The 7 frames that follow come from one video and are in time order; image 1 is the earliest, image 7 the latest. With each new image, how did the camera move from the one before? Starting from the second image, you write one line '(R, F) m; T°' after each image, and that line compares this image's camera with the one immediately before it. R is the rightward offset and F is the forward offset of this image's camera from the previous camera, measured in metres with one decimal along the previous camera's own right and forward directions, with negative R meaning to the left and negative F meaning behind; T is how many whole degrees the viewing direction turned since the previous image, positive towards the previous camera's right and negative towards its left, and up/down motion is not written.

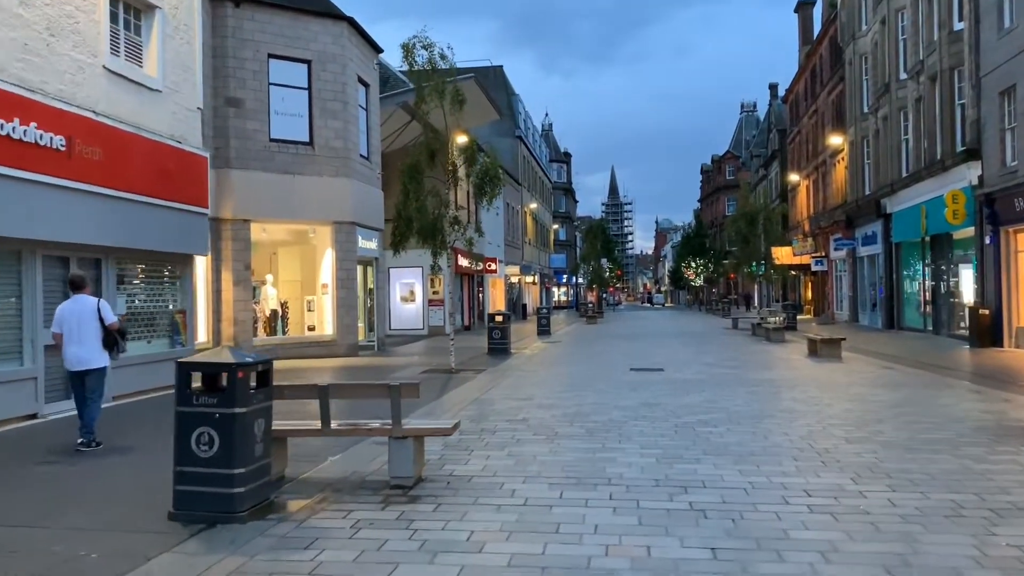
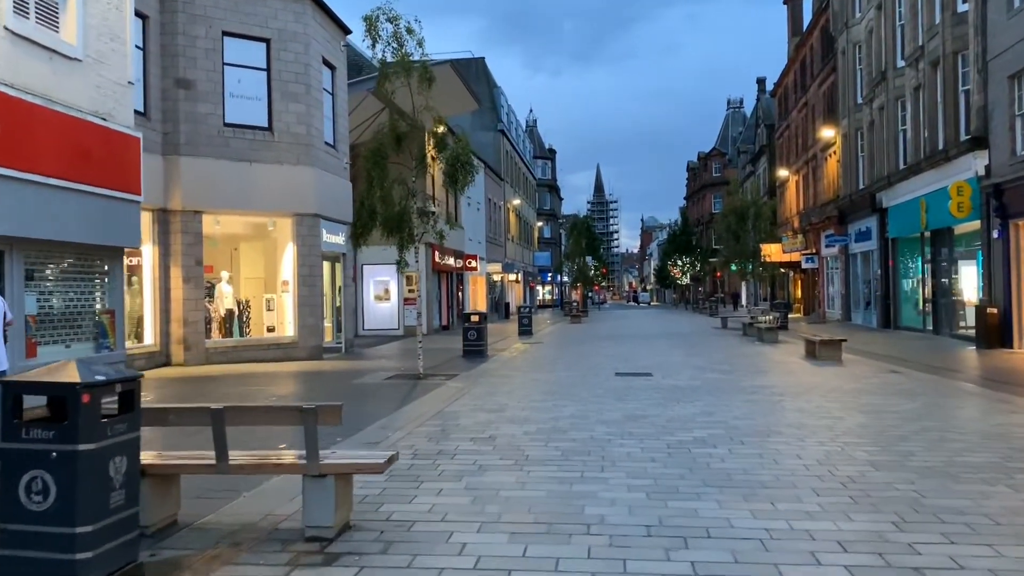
(+0.2, +1.5) m; +1°
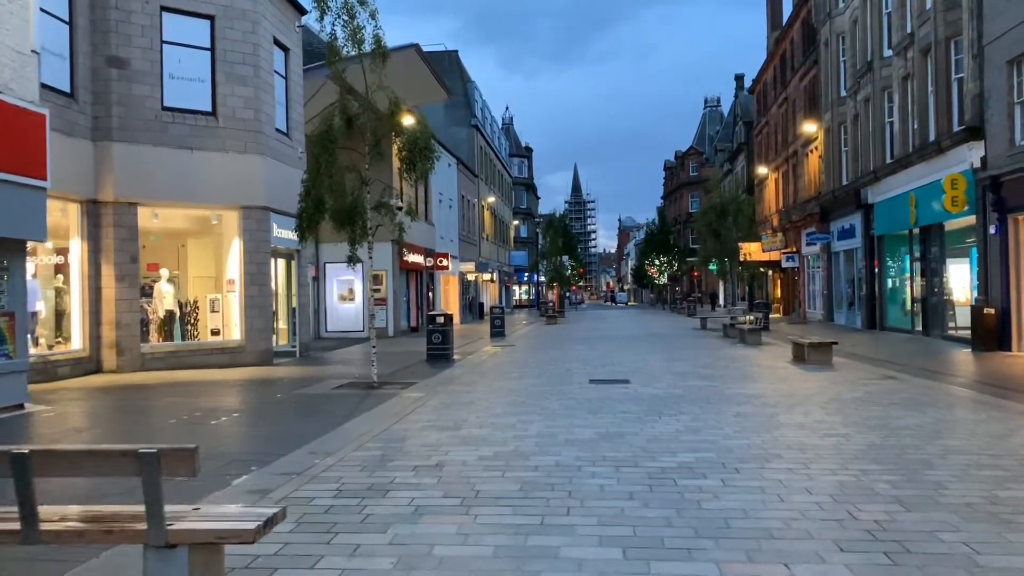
(+0.2, +1.4) m; +1°
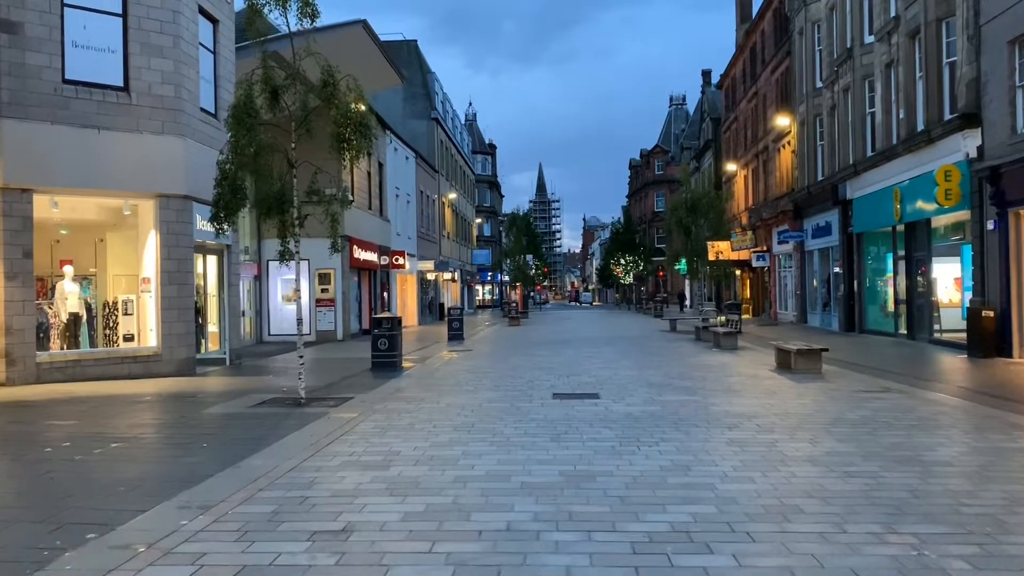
(+0.2, +1.9) m; +2°
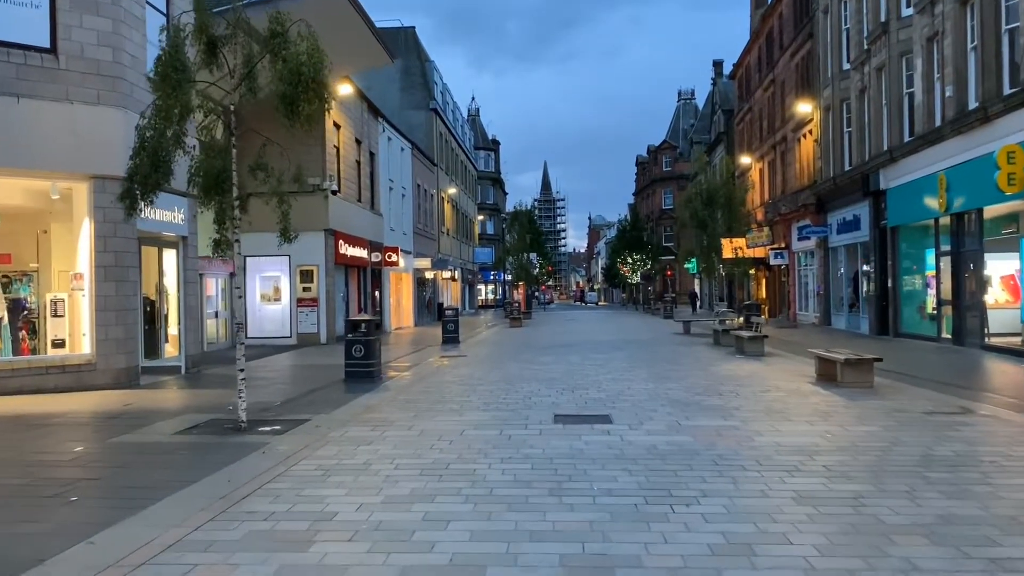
(+0.1, +2.3) m; 0°
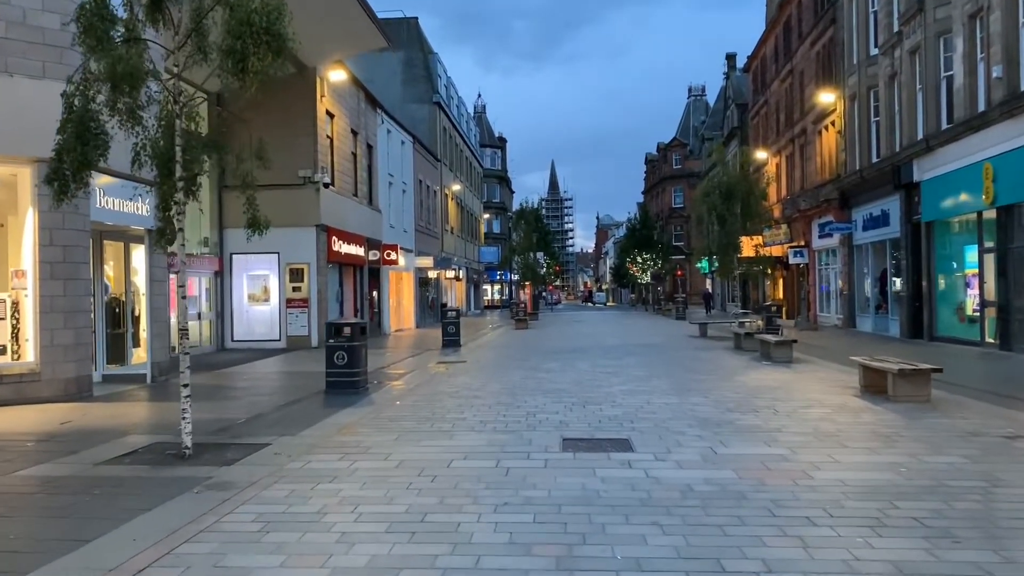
(+0.1, +1.7) m; -1°
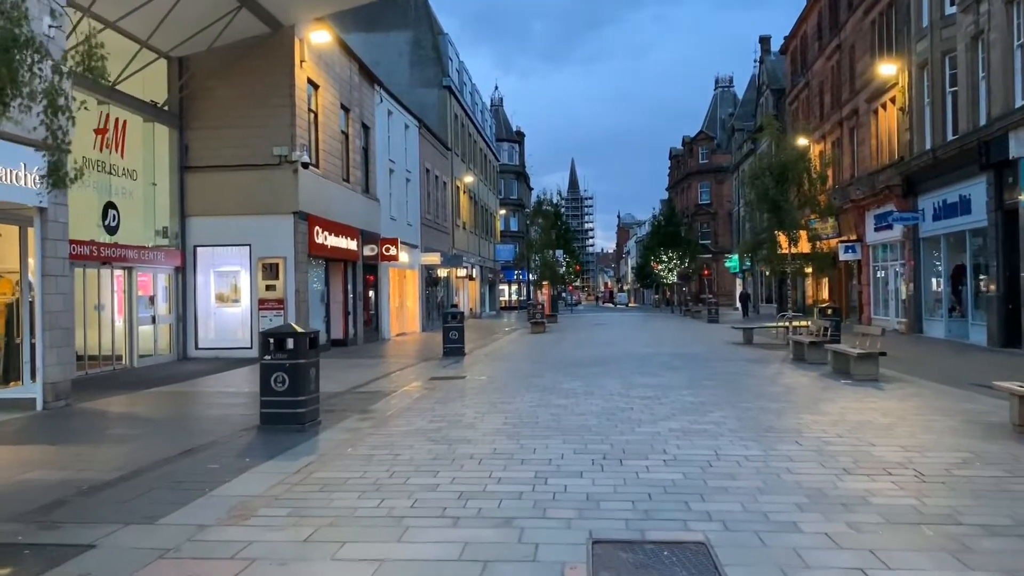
(+0.2, +3.6) m; -1°
